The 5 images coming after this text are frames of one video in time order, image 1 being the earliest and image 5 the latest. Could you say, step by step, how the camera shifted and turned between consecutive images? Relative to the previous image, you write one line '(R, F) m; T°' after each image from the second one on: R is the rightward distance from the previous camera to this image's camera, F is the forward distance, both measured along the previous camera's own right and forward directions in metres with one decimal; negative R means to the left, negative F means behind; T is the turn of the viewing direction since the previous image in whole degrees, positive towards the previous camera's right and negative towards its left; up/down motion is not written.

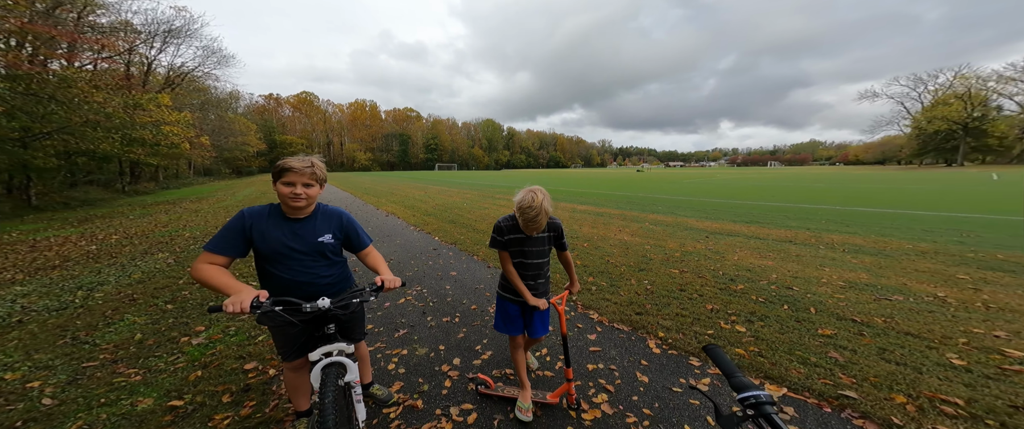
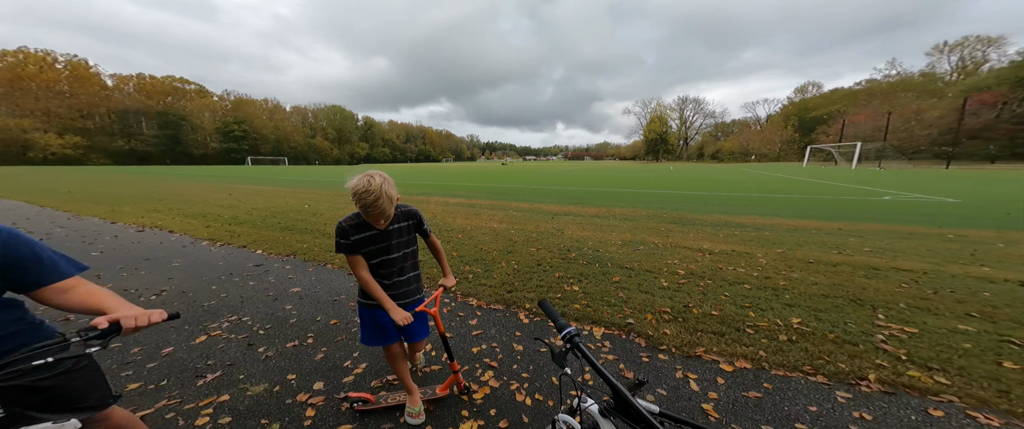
(0.0, 0.0) m; +24°
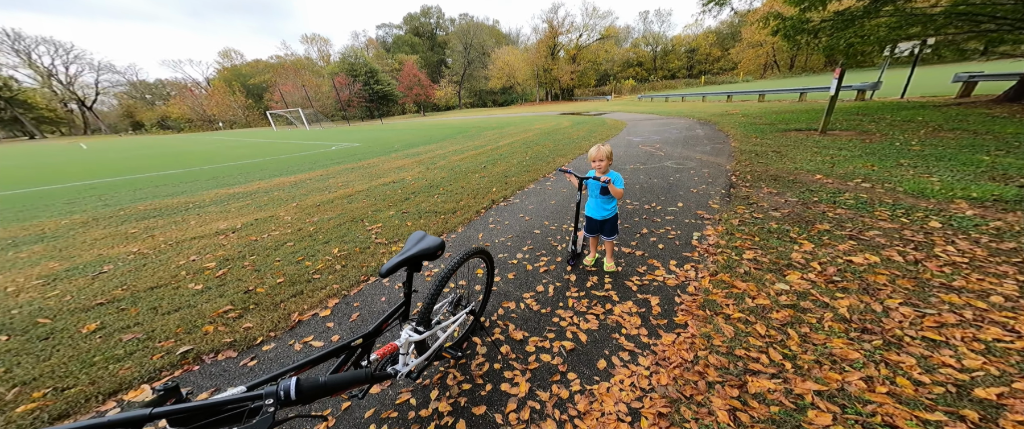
(+1.6, -0.6) m; +33°
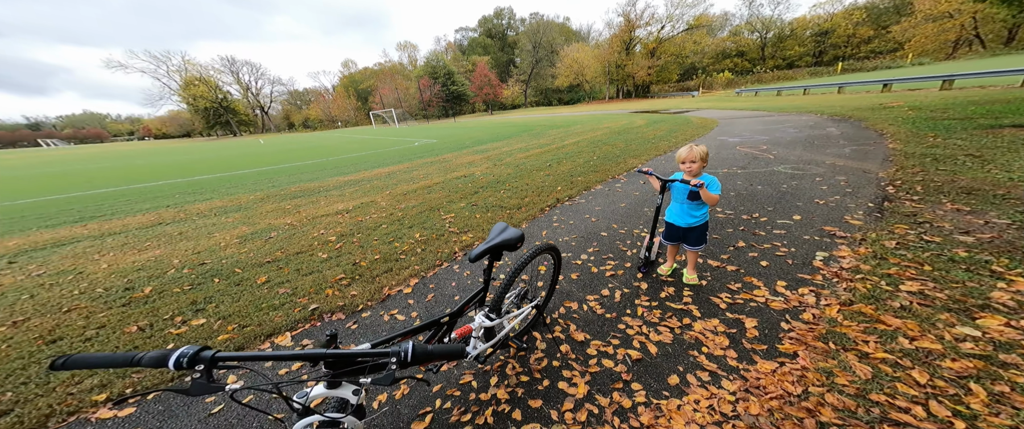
(+0.1, 0.0) m; -14°
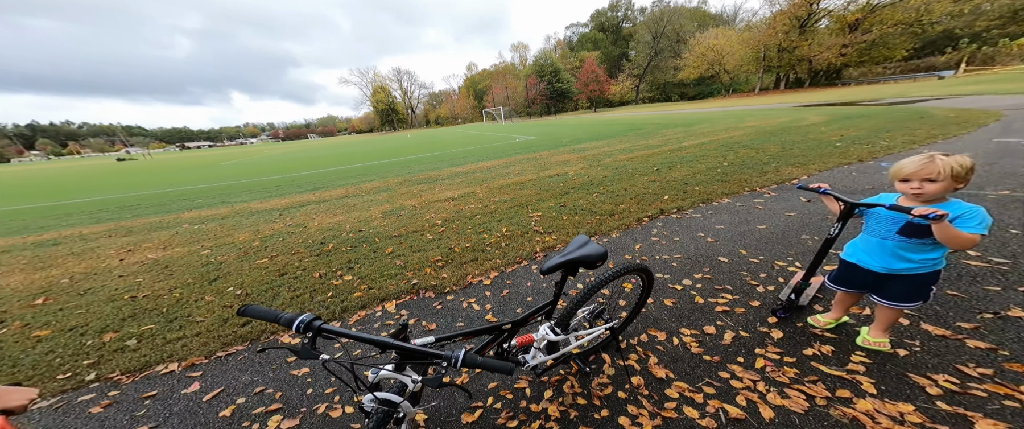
(+0.3, +0.1) m; -24°
